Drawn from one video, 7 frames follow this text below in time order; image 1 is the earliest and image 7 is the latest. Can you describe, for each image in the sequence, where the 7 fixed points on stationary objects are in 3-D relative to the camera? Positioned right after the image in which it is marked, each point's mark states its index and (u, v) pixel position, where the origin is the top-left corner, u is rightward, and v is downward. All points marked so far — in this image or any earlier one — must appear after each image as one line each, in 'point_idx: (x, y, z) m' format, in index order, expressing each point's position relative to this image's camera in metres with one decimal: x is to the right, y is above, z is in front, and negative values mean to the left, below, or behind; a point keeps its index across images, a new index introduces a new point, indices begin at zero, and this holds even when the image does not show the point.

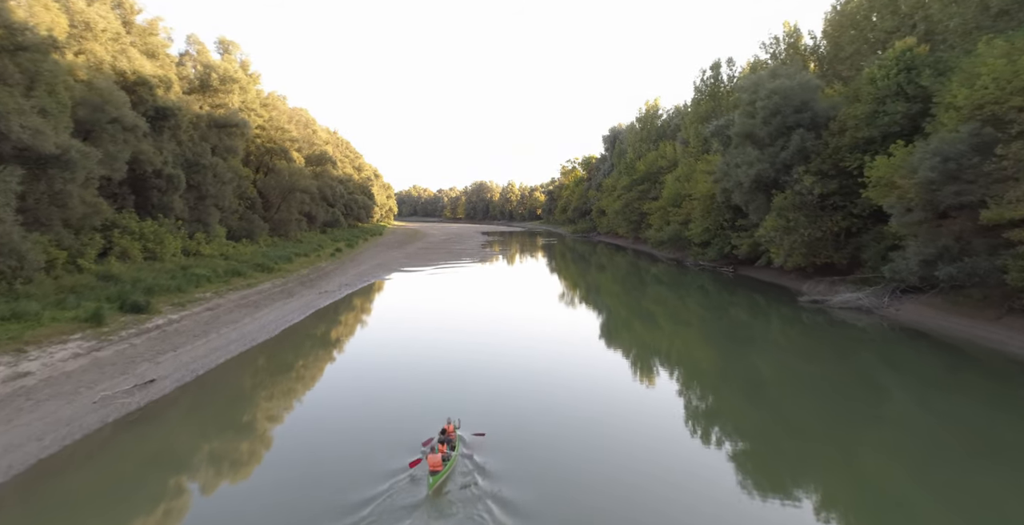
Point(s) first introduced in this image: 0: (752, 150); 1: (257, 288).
0: (+8.5, +3.9, +18.2) m
1: (-7.8, -0.8, +15.8) m
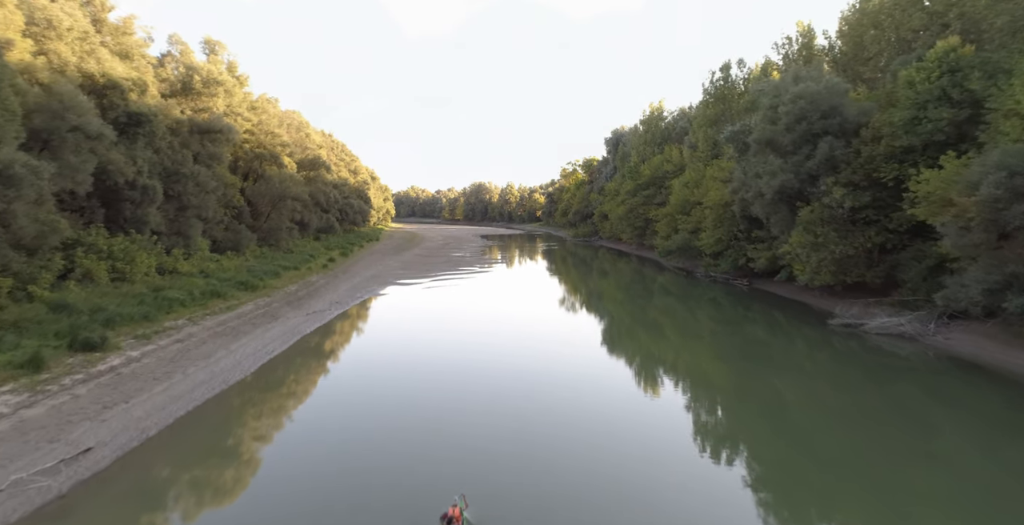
0: (+8.6, +3.4, +16.9) m
1: (-7.7, -1.4, +14.4) m
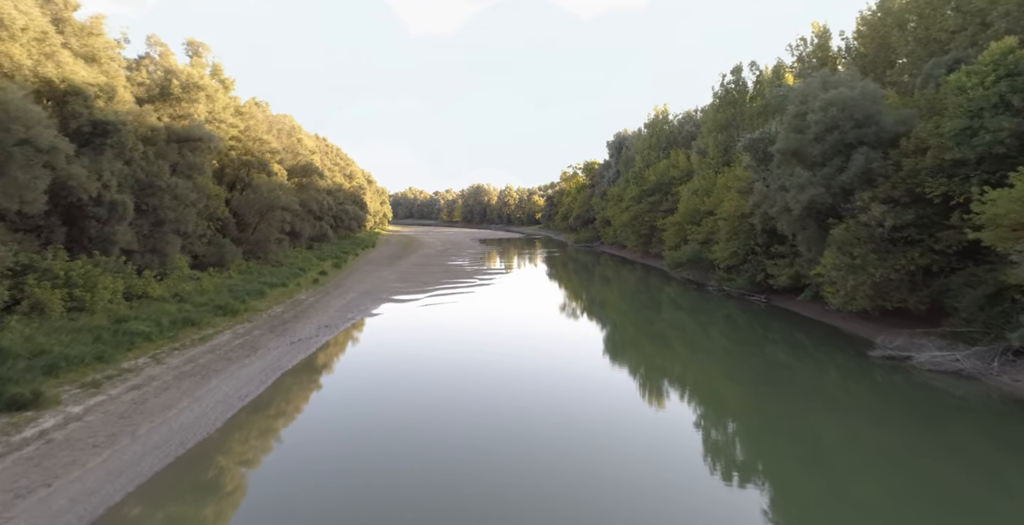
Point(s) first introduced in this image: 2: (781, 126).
0: (+8.7, +2.8, +15.4) m
1: (-7.5, -2.0, +12.9) m
2: (+9.4, +4.7, +17.7) m
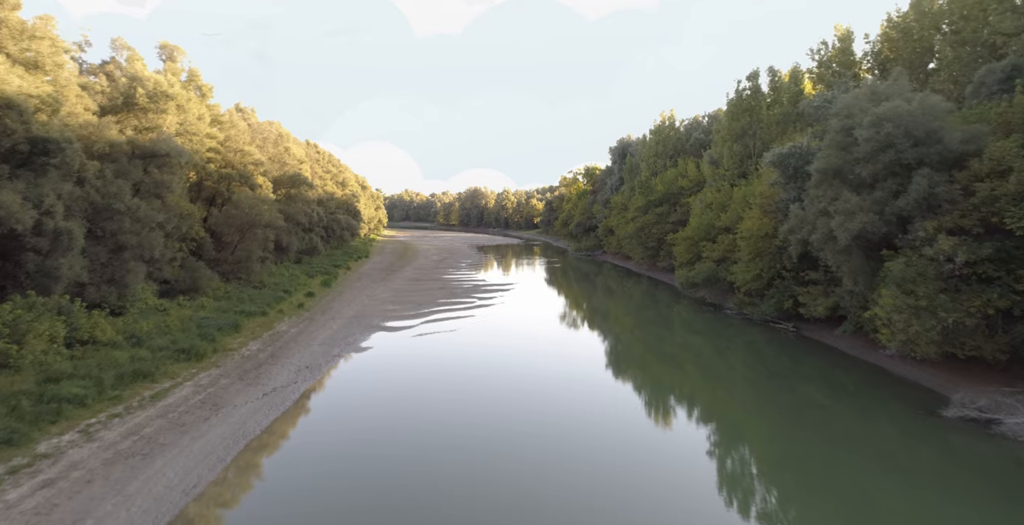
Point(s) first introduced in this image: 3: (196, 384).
0: (+8.9, +1.8, +13.5) m
1: (-7.4, -3.0, +10.9) m
2: (+9.5, +3.7, +15.8) m
3: (-7.6, -2.9, +12.3) m
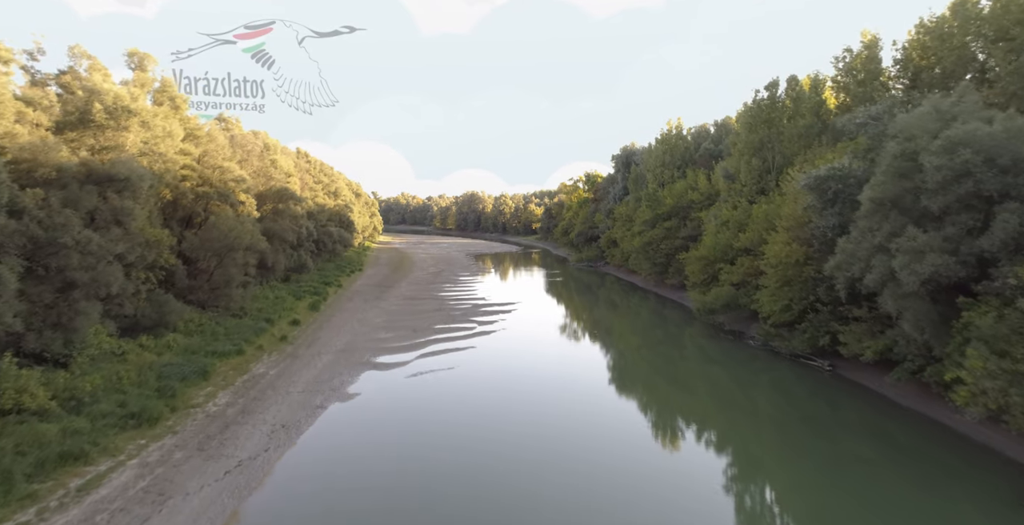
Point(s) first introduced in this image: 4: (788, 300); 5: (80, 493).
0: (+9.0, +0.8, +11.6) m
1: (-7.2, -4.1, +8.8) m
2: (+9.7, +2.7, +13.9) m
3: (-7.4, -4.0, +10.2) m
4: (+10.1, -1.4, +18.9) m
5: (-7.6, -4.0, +9.1) m
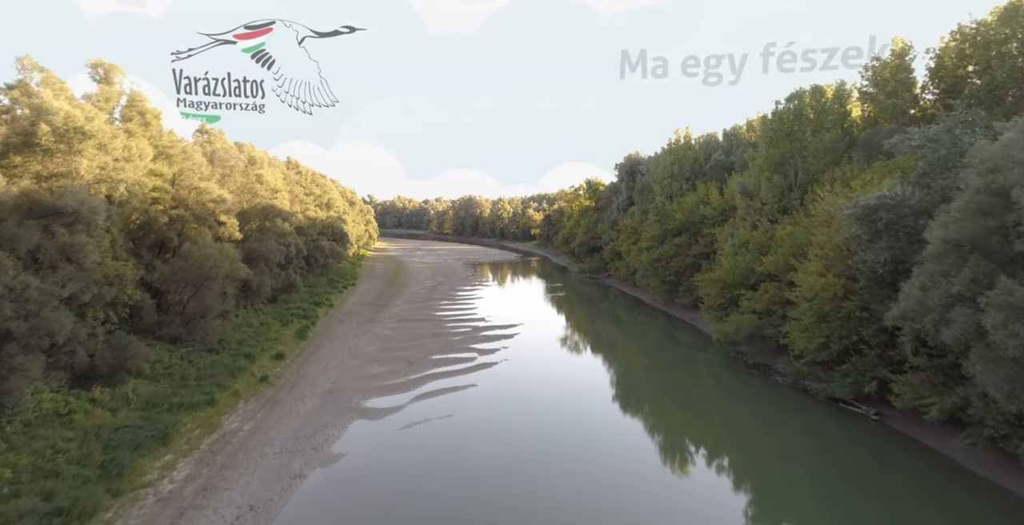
0: (+9.3, -0.3, +9.6) m
1: (-6.9, -5.2, +6.8) m
2: (+9.9, +1.6, +11.9) m
3: (-7.1, -5.1, +8.2) m
4: (+10.3, -2.5, +16.9) m
5: (-7.3, -5.1, +7.1) m
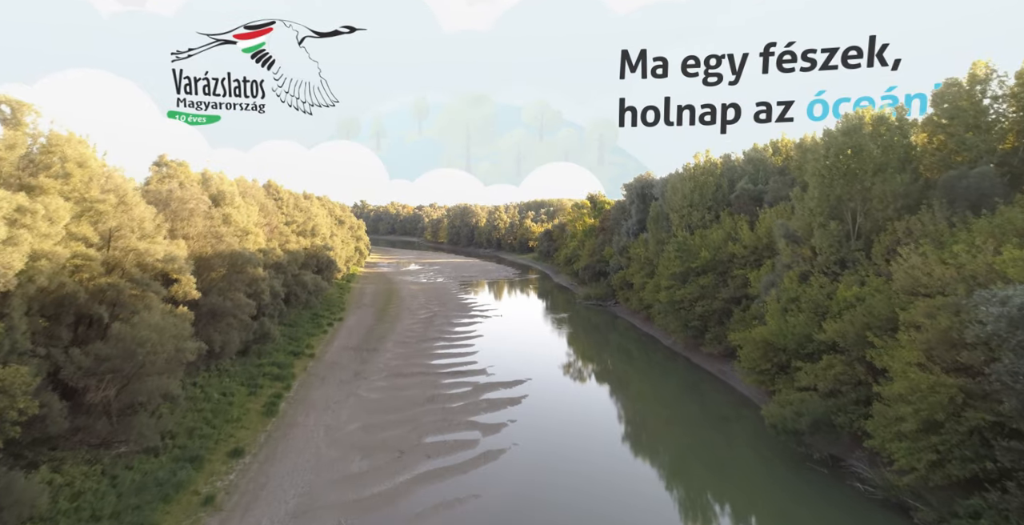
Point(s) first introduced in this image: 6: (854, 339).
0: (+9.7, -2.6, +5.7) m
1: (-6.4, -7.6, +2.6) m
2: (+10.3, -0.8, +8.0) m
3: (-6.6, -7.5, +4.0) m
4: (+10.8, -5.0, +12.9) m
5: (-6.8, -7.5, +2.9) m
6: (+11.6, -2.6, +17.3) m
